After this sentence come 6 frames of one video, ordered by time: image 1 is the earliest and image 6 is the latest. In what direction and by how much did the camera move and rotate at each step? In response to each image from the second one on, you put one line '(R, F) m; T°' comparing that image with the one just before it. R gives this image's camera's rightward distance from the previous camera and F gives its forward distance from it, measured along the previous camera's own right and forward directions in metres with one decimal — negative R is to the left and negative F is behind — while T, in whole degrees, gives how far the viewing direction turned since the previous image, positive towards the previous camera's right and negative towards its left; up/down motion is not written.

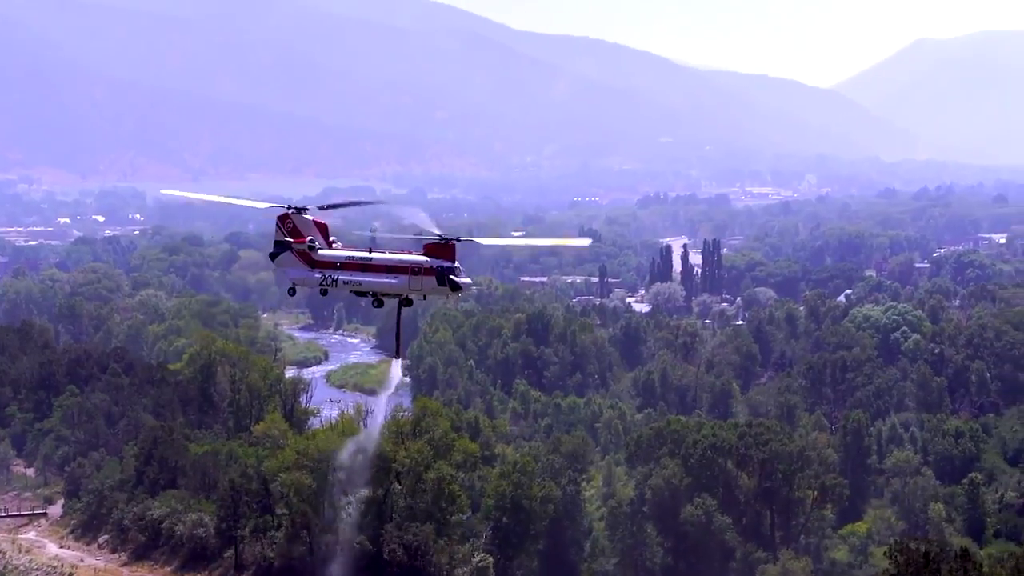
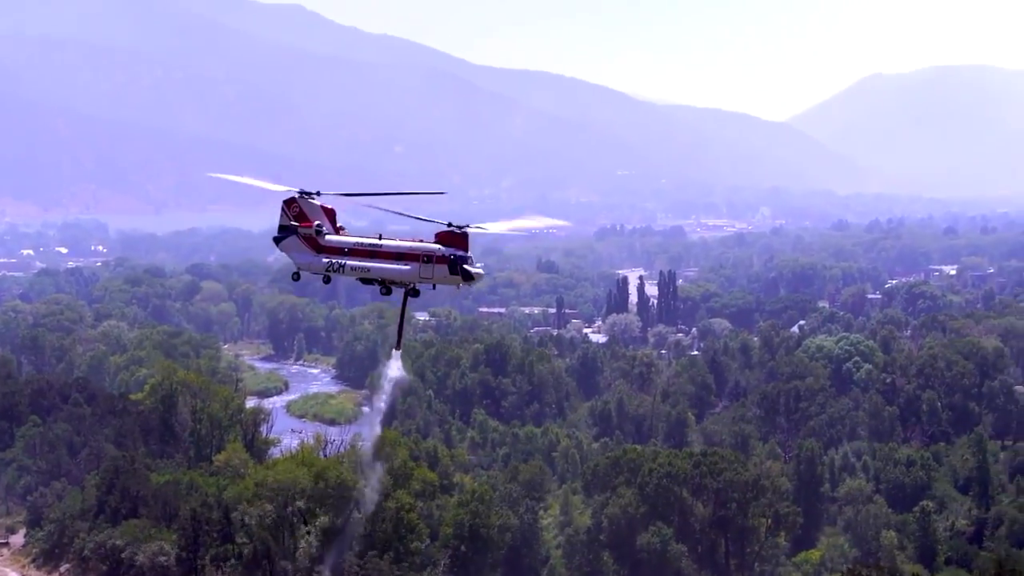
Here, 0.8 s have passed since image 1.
(+0.3, -1.1) m; +1°
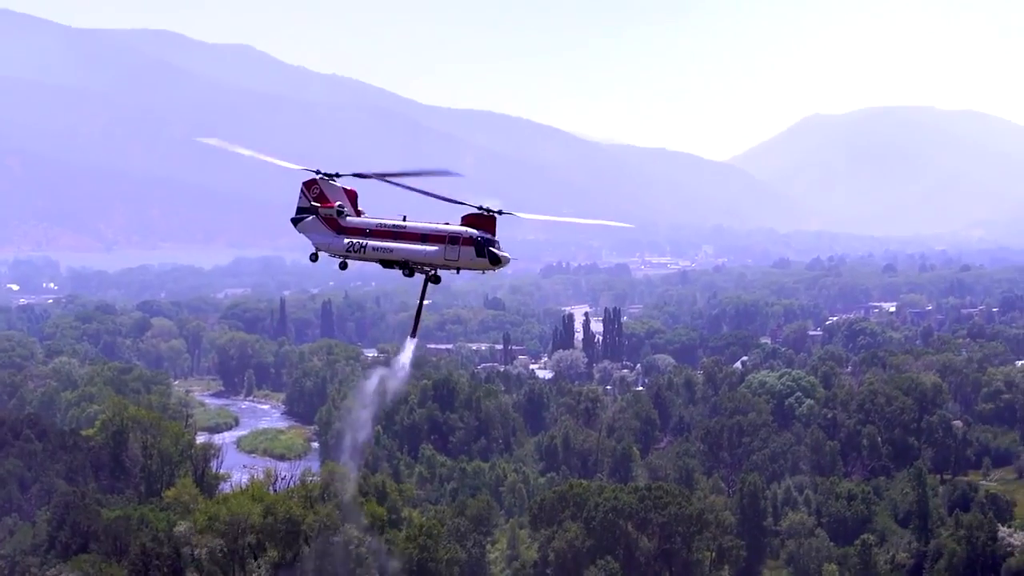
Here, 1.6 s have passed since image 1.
(+0.2, -1.3) m; +1°
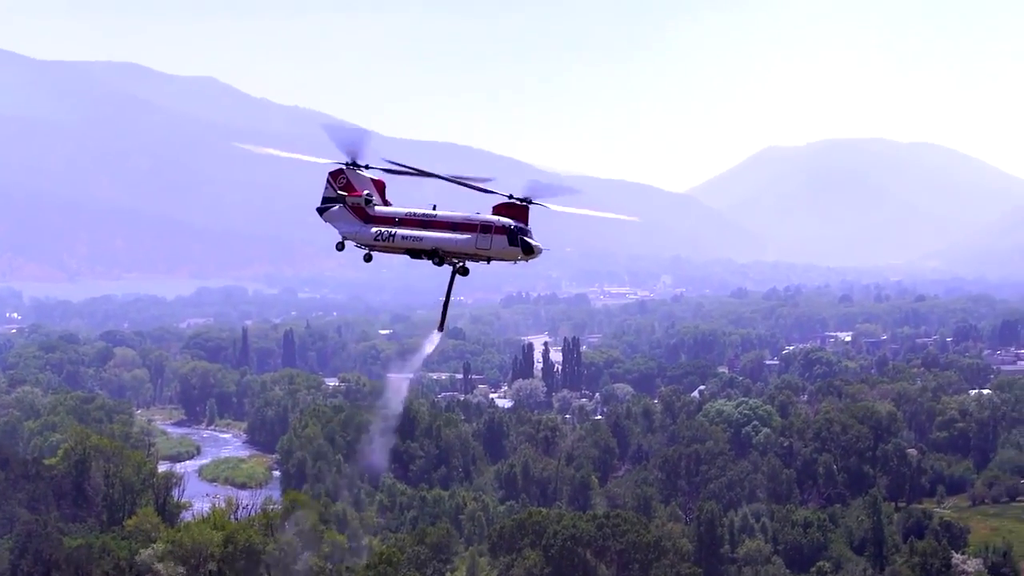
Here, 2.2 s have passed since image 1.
(+0.6, -0.9) m; +1°
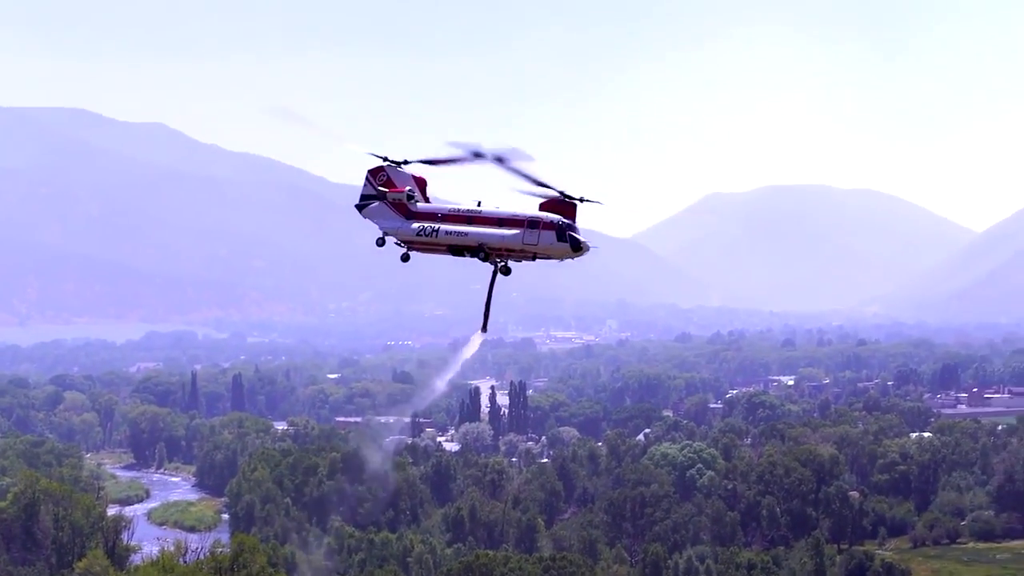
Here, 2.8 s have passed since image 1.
(+0.4, -1.0) m; +1°
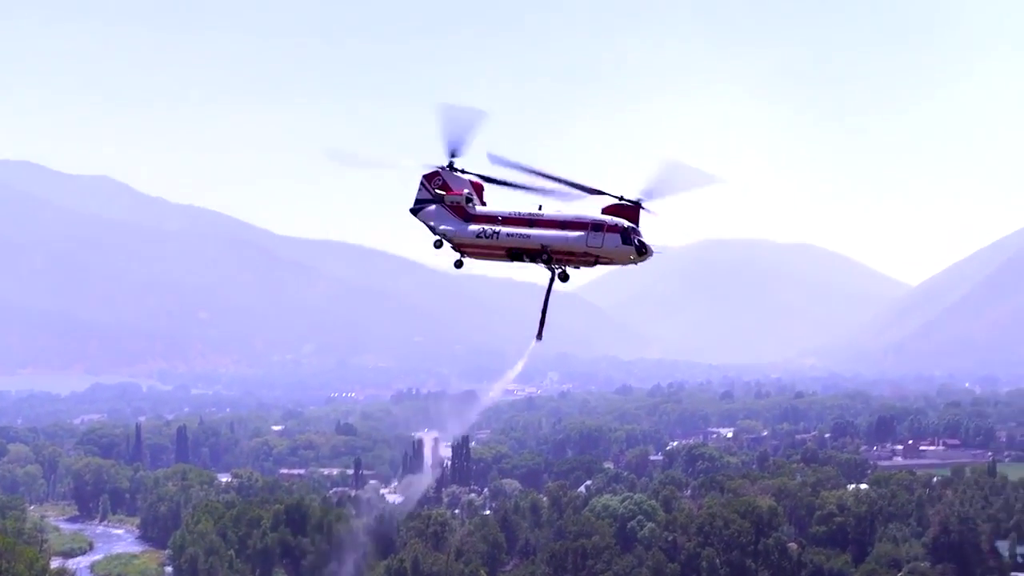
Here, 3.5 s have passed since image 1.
(-0.1, -1.0) m; +2°
